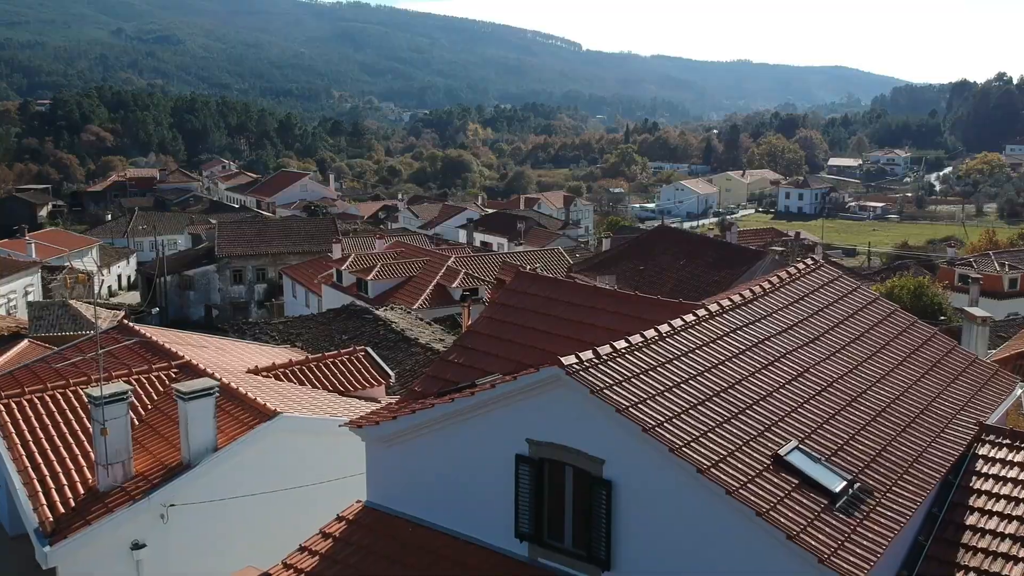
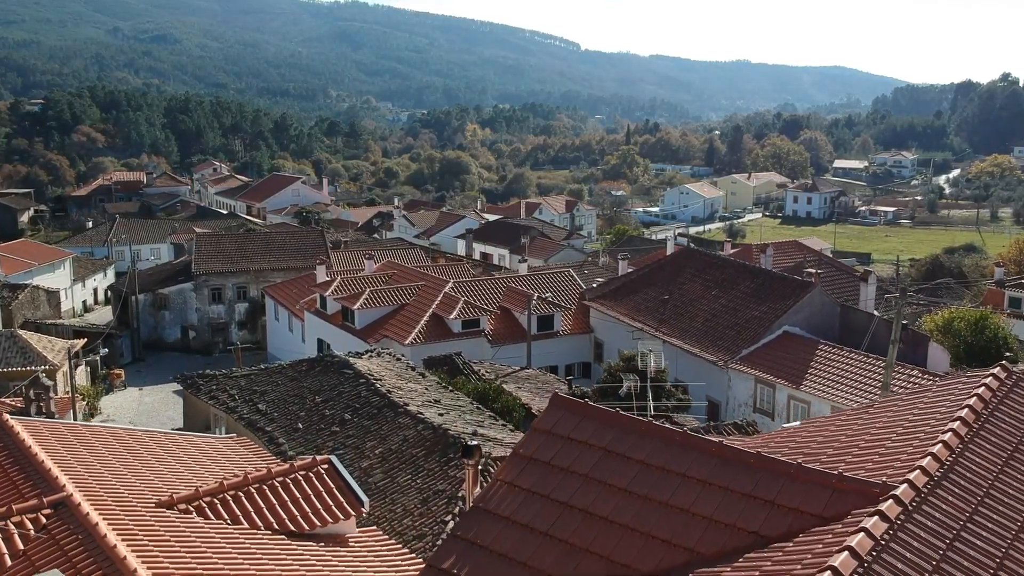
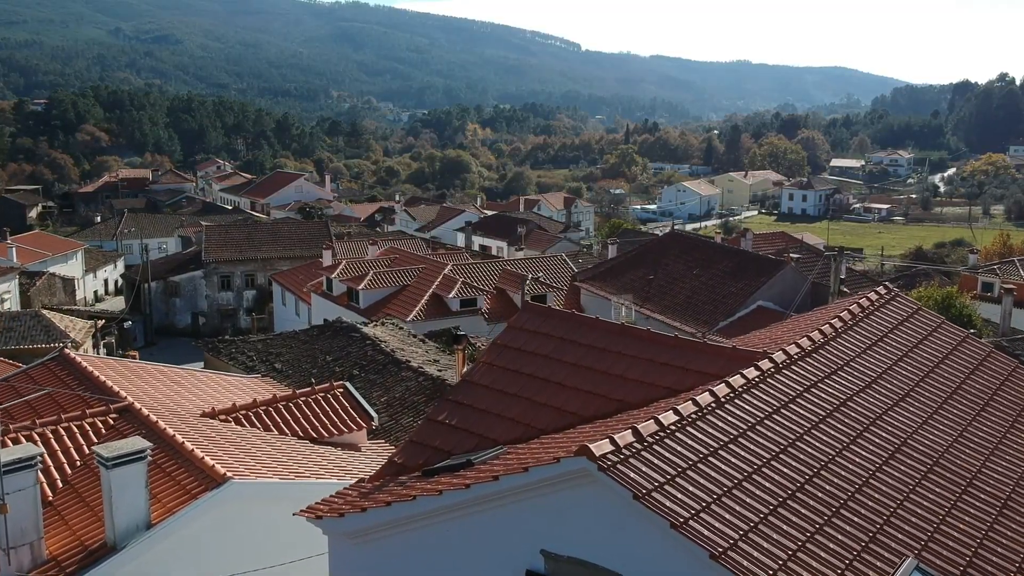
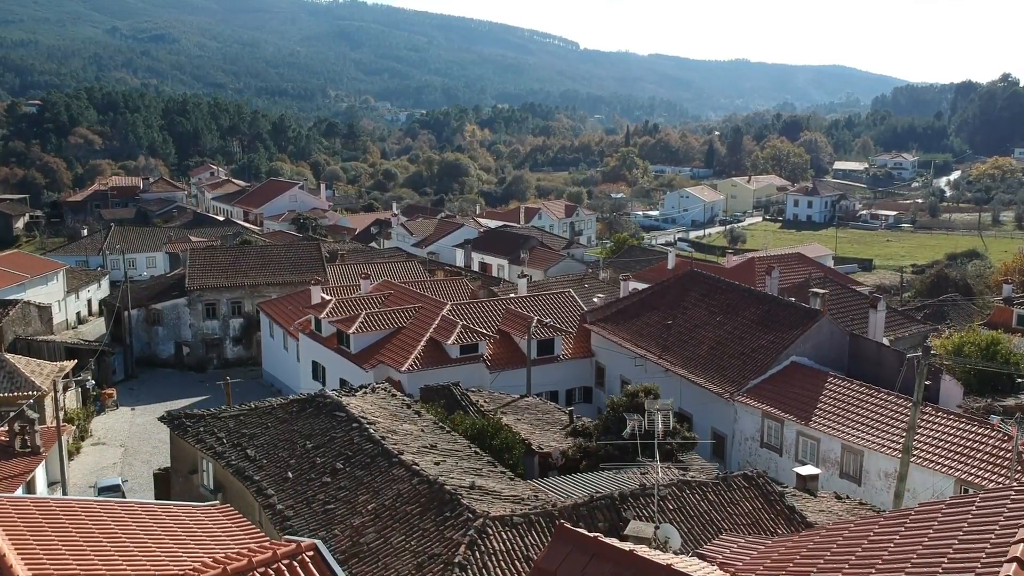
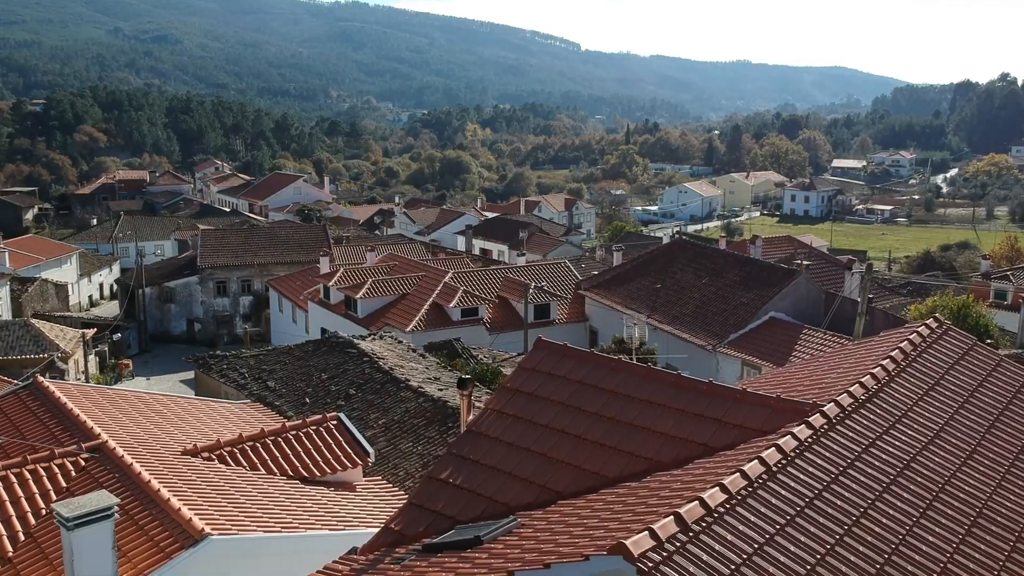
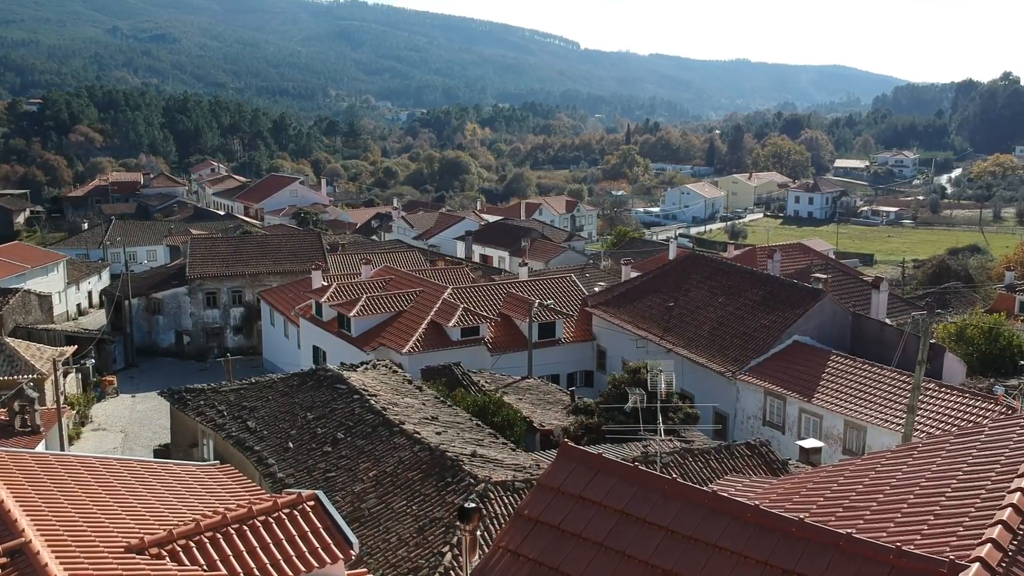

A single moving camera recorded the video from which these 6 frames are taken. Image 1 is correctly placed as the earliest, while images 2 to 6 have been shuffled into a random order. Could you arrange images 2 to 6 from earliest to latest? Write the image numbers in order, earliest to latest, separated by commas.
3, 5, 2, 6, 4
